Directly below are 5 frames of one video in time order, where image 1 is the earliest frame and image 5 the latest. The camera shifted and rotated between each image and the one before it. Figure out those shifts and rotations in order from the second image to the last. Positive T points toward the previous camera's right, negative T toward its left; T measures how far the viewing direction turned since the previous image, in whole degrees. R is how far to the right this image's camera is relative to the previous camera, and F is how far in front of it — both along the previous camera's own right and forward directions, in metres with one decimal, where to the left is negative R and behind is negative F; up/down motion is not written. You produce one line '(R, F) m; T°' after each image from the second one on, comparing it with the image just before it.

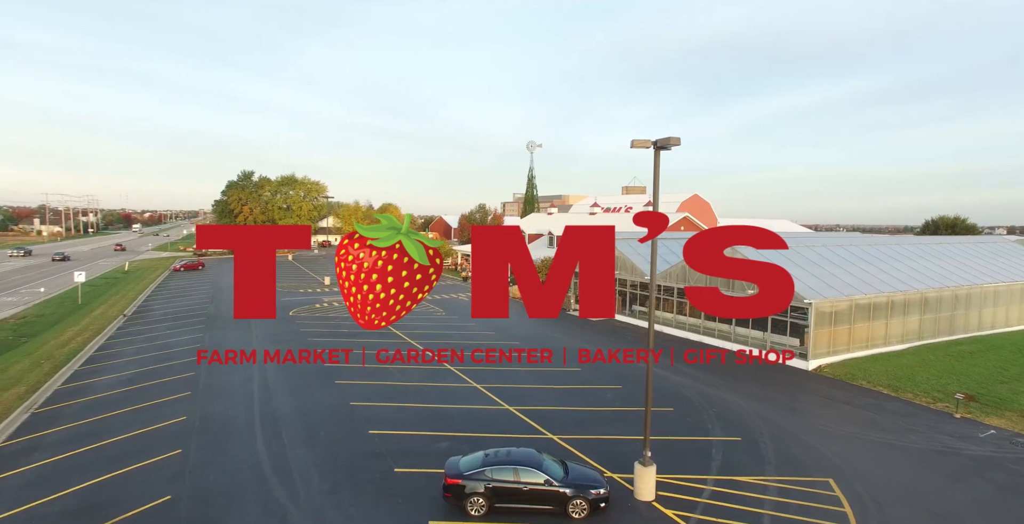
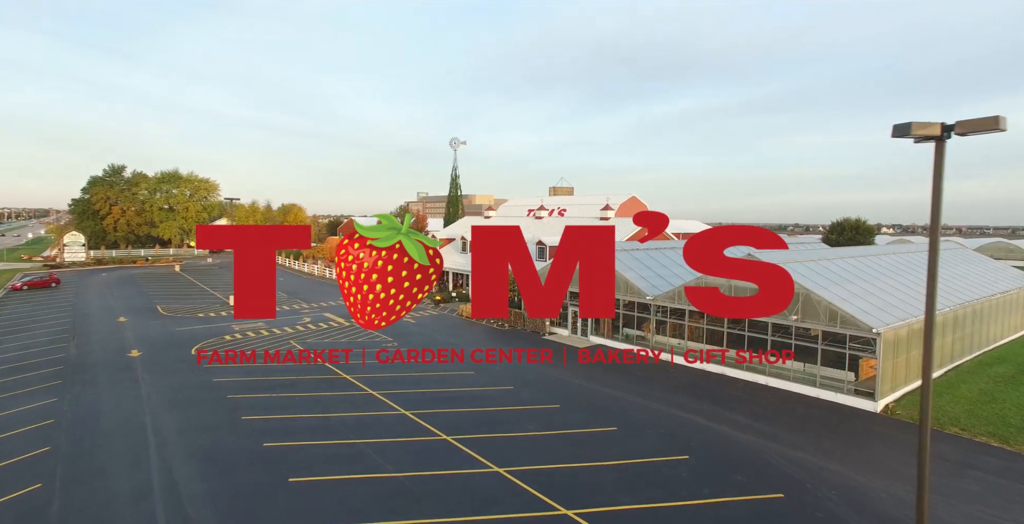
(-3.5, +7.5) m; +9°
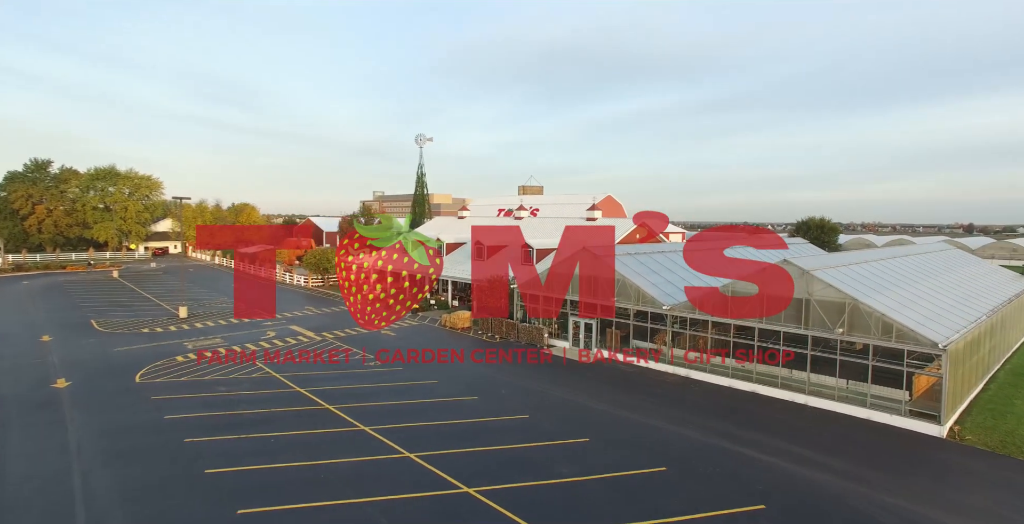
(-1.9, +3.6) m; +4°
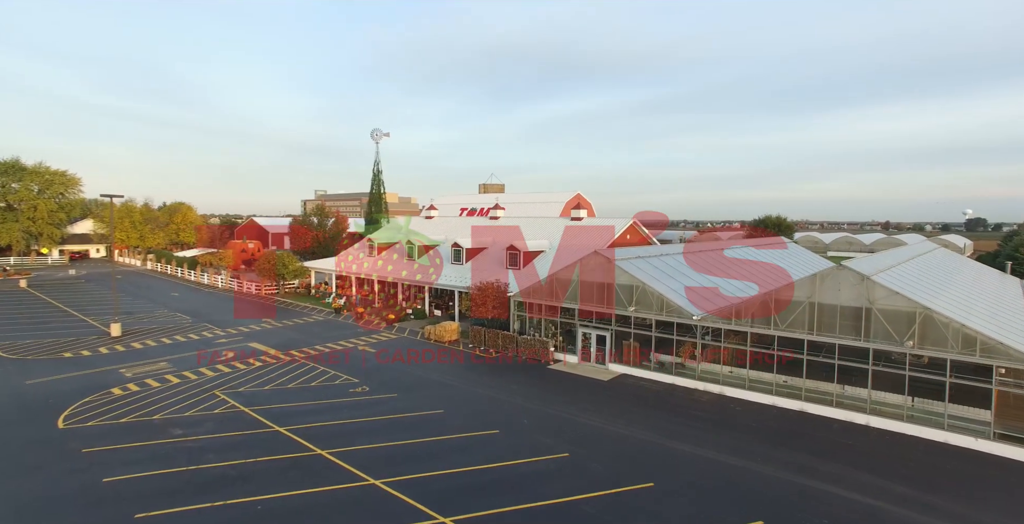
(-2.5, +3.9) m; +5°
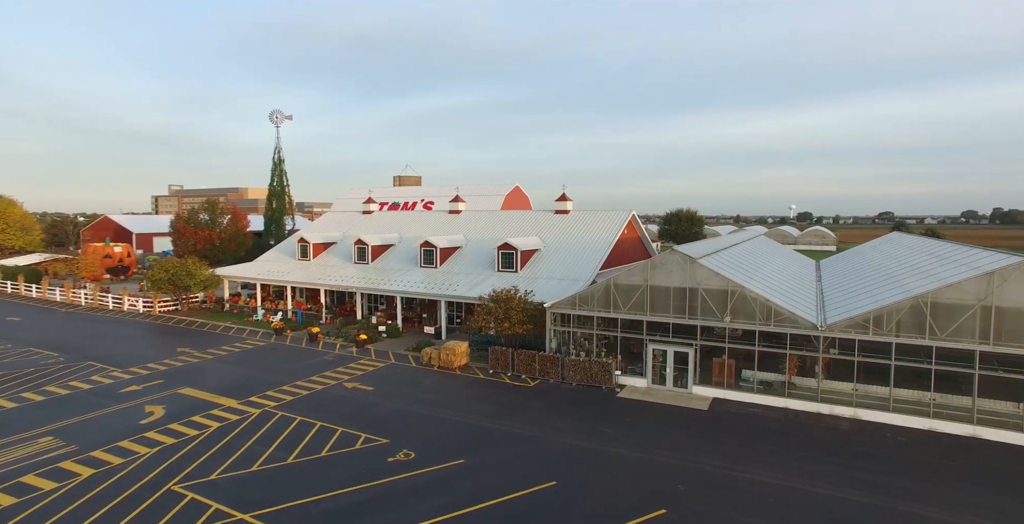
(-5.7, +7.3) m; +12°
